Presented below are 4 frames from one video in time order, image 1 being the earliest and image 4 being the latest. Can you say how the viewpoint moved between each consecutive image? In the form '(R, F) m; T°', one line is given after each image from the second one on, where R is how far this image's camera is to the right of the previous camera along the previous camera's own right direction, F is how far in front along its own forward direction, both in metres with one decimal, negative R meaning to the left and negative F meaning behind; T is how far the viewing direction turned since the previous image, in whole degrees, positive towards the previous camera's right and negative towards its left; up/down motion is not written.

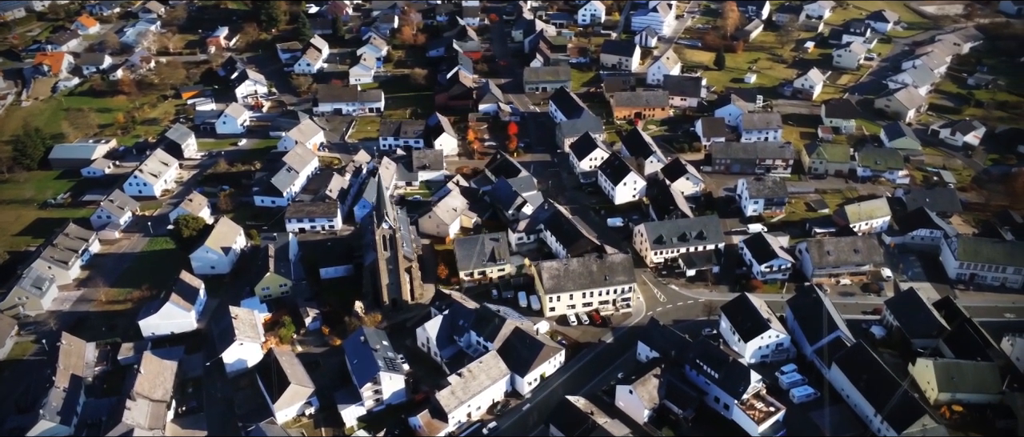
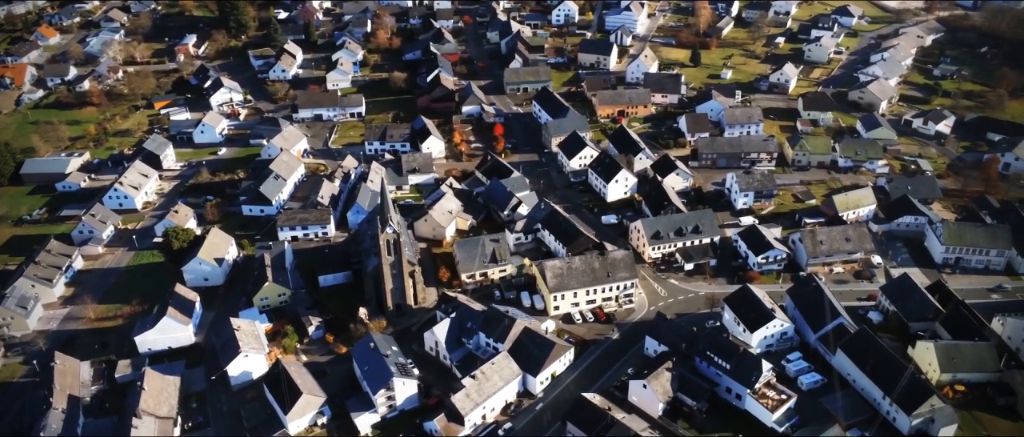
(-1.8, +0.1) m; +3°
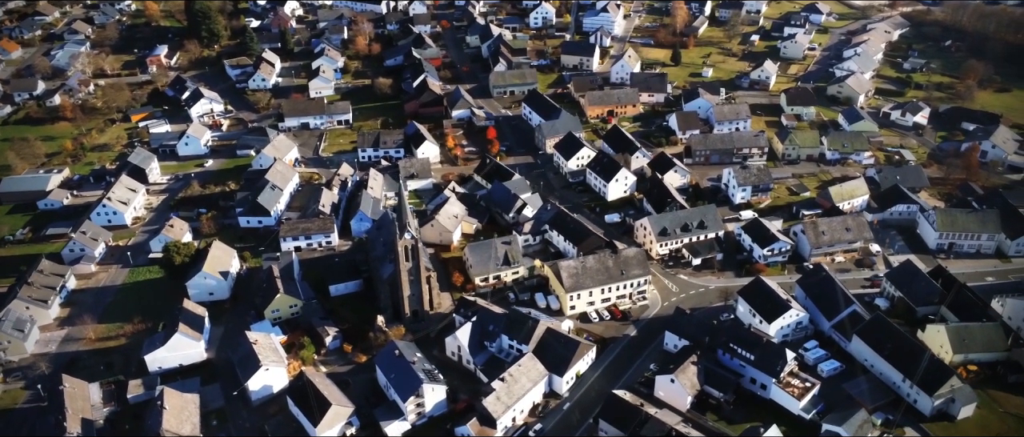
(-2.5, +0.1) m; +3°
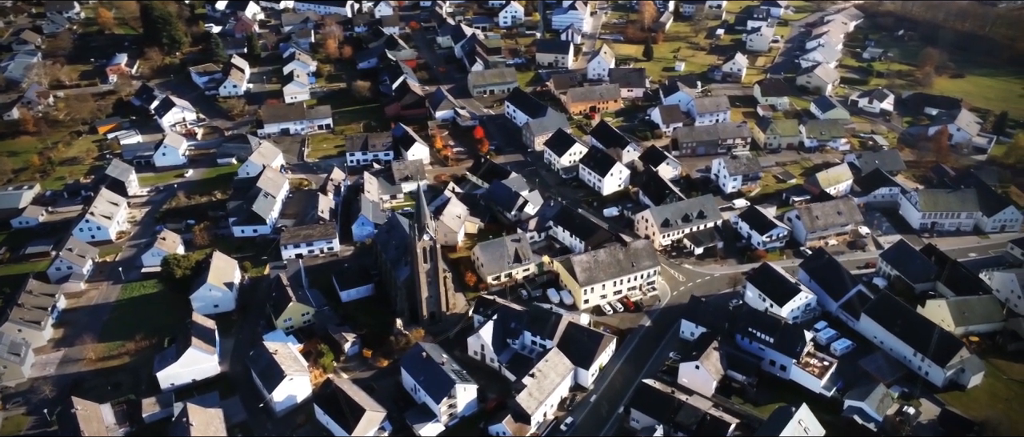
(-3.0, -0.1) m; +4°
